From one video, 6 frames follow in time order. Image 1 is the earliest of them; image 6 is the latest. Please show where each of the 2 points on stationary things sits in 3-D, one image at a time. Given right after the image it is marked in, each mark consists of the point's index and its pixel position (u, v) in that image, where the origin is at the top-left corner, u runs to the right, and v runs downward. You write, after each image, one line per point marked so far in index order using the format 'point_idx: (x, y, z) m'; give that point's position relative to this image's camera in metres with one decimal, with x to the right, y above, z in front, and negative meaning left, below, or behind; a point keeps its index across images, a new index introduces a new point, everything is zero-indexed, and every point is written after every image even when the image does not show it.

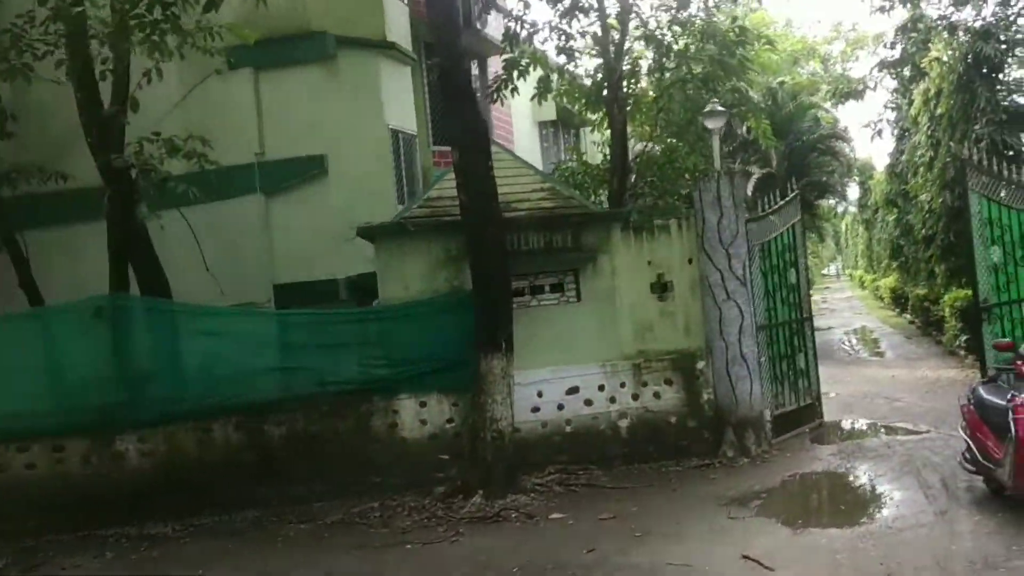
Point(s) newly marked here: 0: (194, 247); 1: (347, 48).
0: (-3.5, +0.5, +10.7) m
1: (-1.8, +2.6, +10.5) m
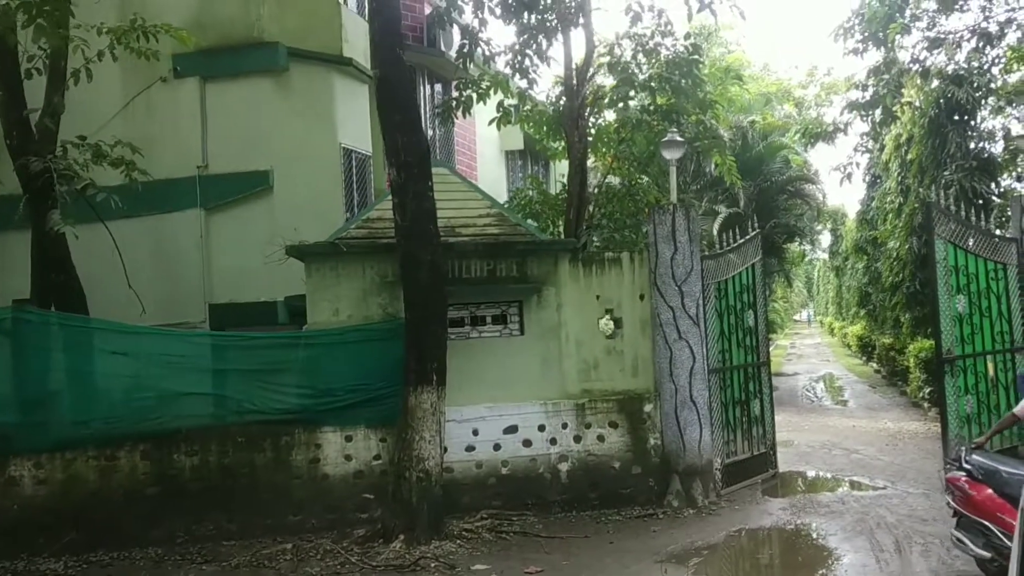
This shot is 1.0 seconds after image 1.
0: (-4.0, +0.3, +10.2) m
1: (-2.2, +2.4, +10.1) m
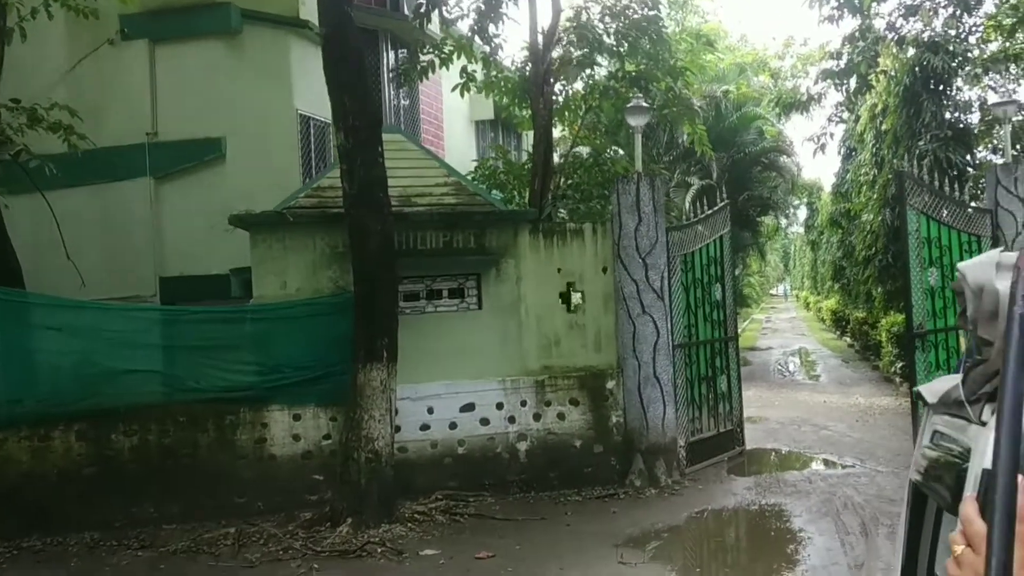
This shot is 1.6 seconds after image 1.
0: (-4.4, +0.6, +9.8) m
1: (-2.6, +2.6, +9.6) m
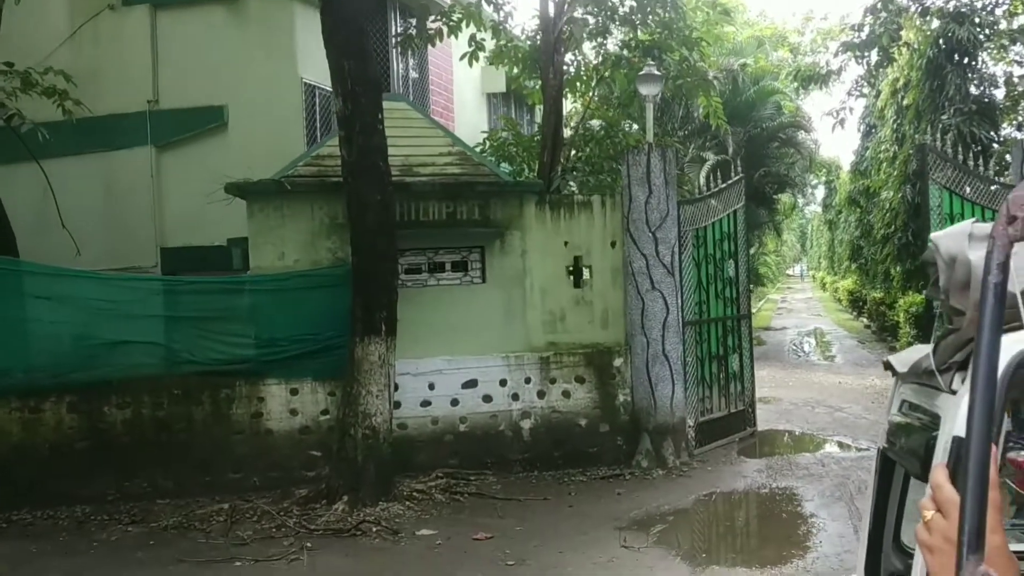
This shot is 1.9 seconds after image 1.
0: (-4.3, +0.9, +9.6) m
1: (-2.5, +2.9, +9.4) m
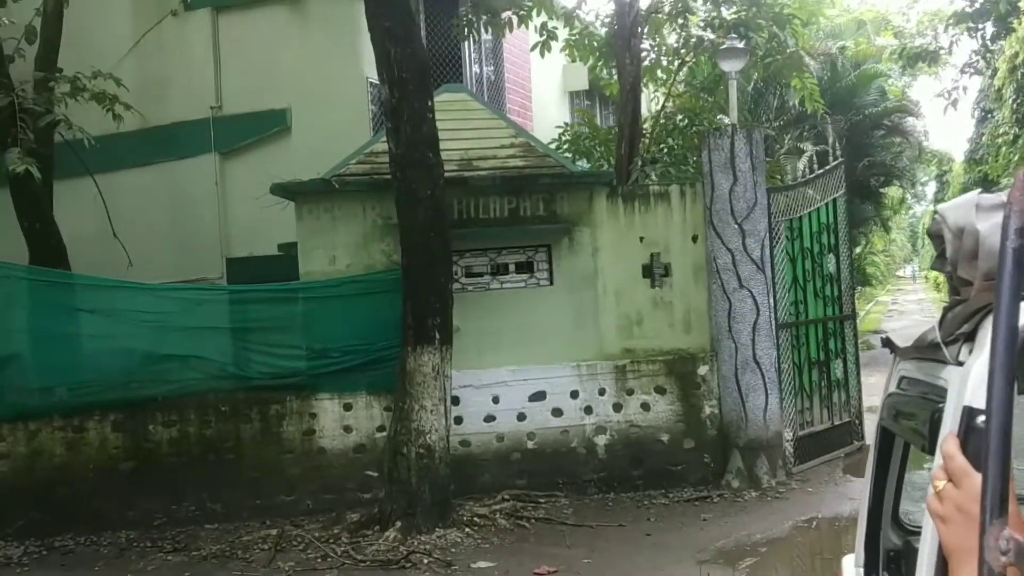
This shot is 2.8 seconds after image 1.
0: (-3.6, +0.7, +9.4) m
1: (-1.8, +2.8, +9.0) m
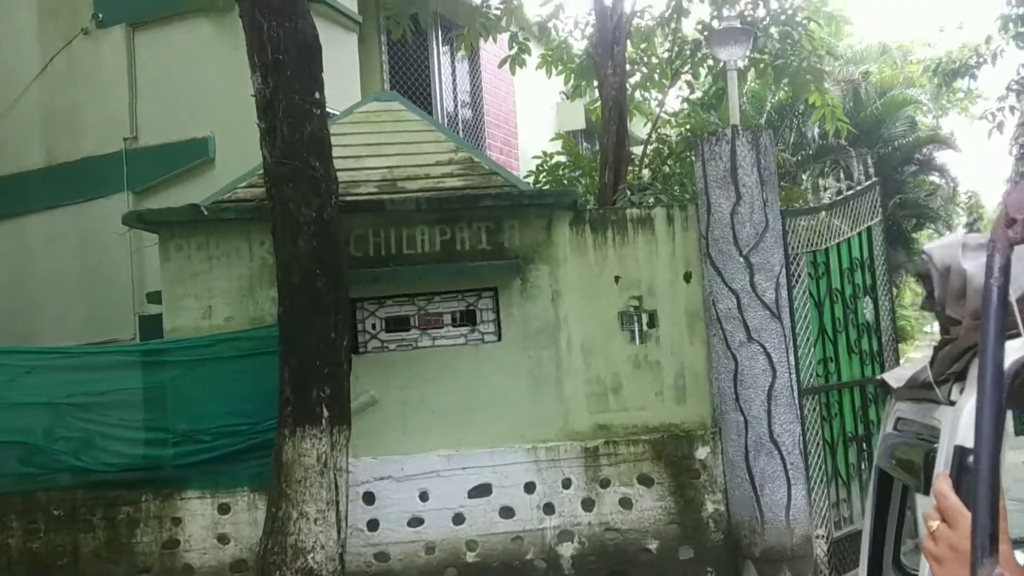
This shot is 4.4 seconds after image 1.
0: (-3.9, +0.2, +8.0) m
1: (-2.1, +2.3, +7.7) m
